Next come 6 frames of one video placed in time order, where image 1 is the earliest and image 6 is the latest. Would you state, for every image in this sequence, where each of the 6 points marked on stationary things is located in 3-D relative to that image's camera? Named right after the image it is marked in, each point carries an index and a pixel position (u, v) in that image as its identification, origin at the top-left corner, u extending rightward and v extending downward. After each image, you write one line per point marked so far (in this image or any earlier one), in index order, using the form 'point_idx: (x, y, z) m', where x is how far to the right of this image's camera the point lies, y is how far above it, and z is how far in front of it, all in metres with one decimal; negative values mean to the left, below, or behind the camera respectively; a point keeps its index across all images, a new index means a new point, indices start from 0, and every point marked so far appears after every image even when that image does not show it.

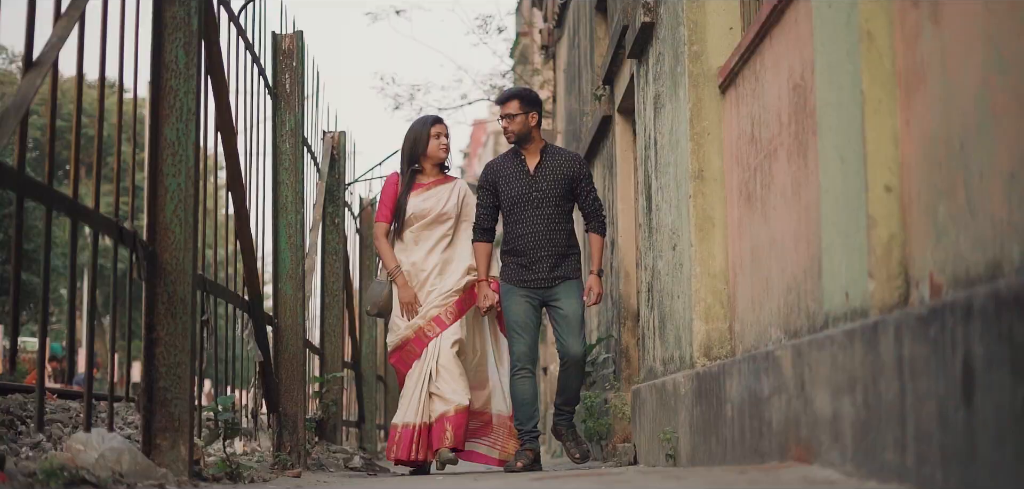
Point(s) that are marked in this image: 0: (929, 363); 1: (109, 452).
0: (+0.8, -0.2, +2.2) m
1: (-1.2, -0.6, +3.5) m
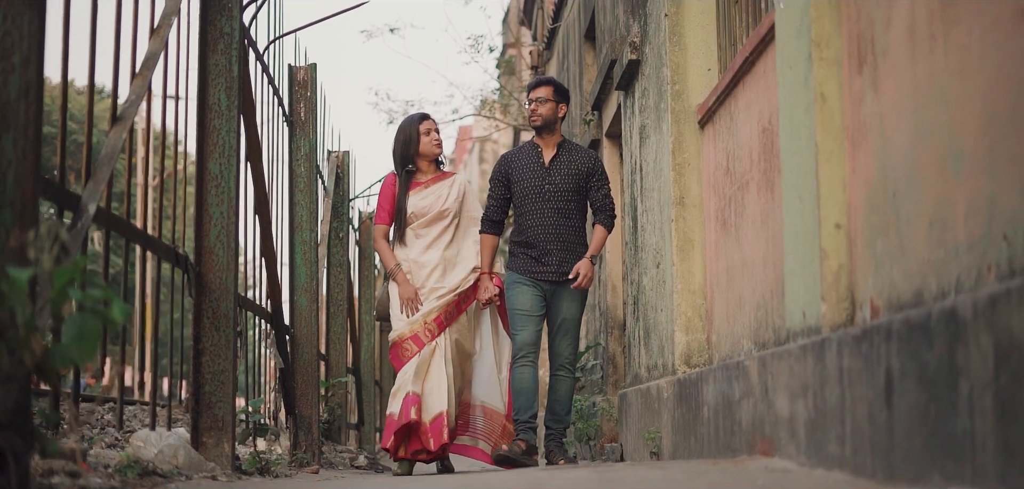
0: (+0.8, -0.3, +2.7) m
1: (-1.1, -0.7, +4.0) m
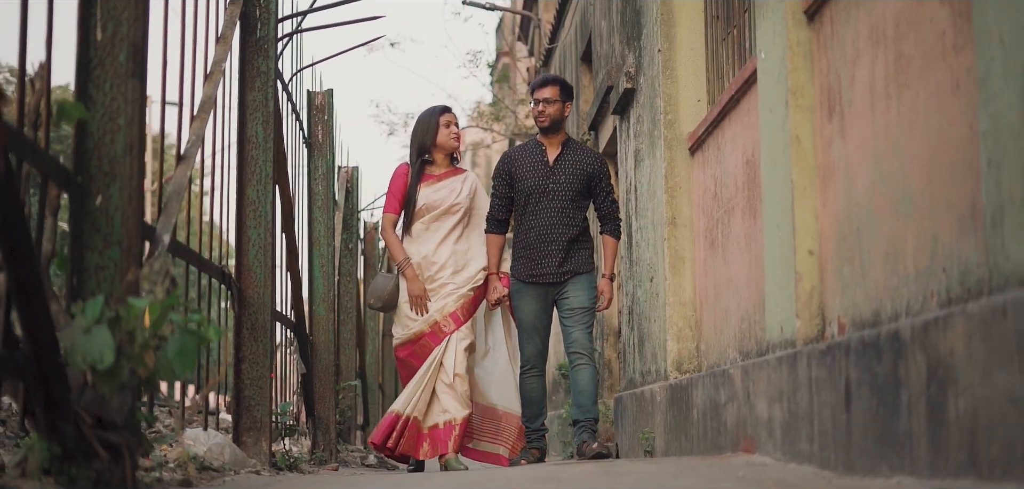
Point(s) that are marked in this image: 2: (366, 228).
0: (+0.8, -0.4, +3.2) m
1: (-1.1, -0.7, +4.5) m
2: (-1.4, +0.2, +11.4) m
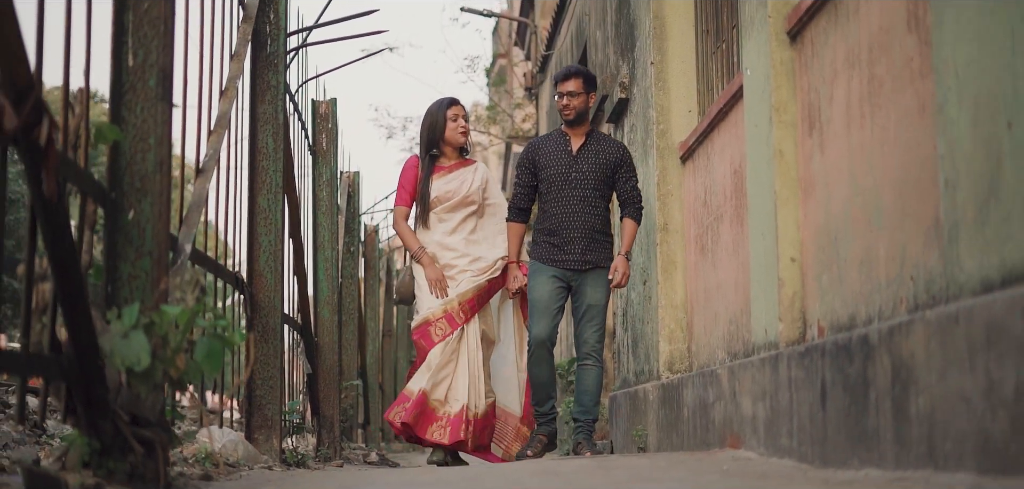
0: (+0.8, -0.4, +3.5) m
1: (-1.1, -0.8, +4.7) m
2: (-1.4, +0.1, +11.7) m
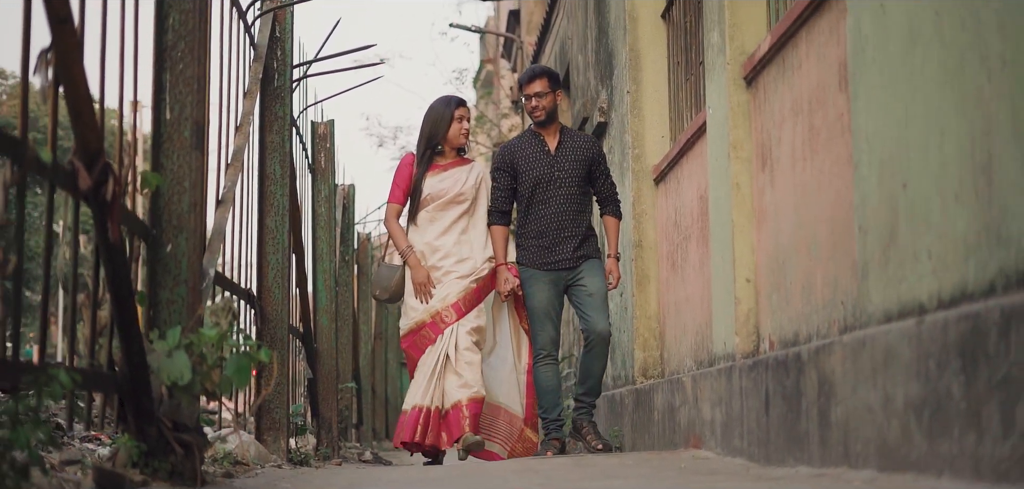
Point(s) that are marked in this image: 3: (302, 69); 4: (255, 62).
0: (+0.8, -0.5, +4.0) m
1: (-1.2, -0.9, +5.2) m
2: (-1.6, +0.1, +12.2) m
3: (-1.2, +1.0, +6.9) m
4: (-1.2, +0.8, +5.5) m
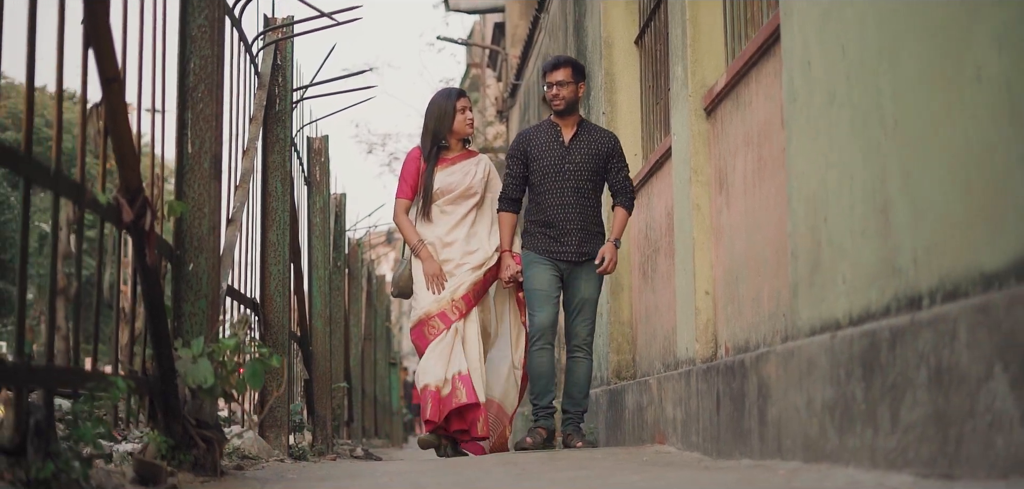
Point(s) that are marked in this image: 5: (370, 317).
0: (+0.7, -0.6, +4.5) m
1: (-1.3, -0.9, +5.7) m
2: (-1.7, 0.0, +12.7) m
3: (-1.3, +0.9, +7.3) m
4: (-1.3, +0.8, +6.0) m
5: (-1.7, -0.9, +14.2) m
